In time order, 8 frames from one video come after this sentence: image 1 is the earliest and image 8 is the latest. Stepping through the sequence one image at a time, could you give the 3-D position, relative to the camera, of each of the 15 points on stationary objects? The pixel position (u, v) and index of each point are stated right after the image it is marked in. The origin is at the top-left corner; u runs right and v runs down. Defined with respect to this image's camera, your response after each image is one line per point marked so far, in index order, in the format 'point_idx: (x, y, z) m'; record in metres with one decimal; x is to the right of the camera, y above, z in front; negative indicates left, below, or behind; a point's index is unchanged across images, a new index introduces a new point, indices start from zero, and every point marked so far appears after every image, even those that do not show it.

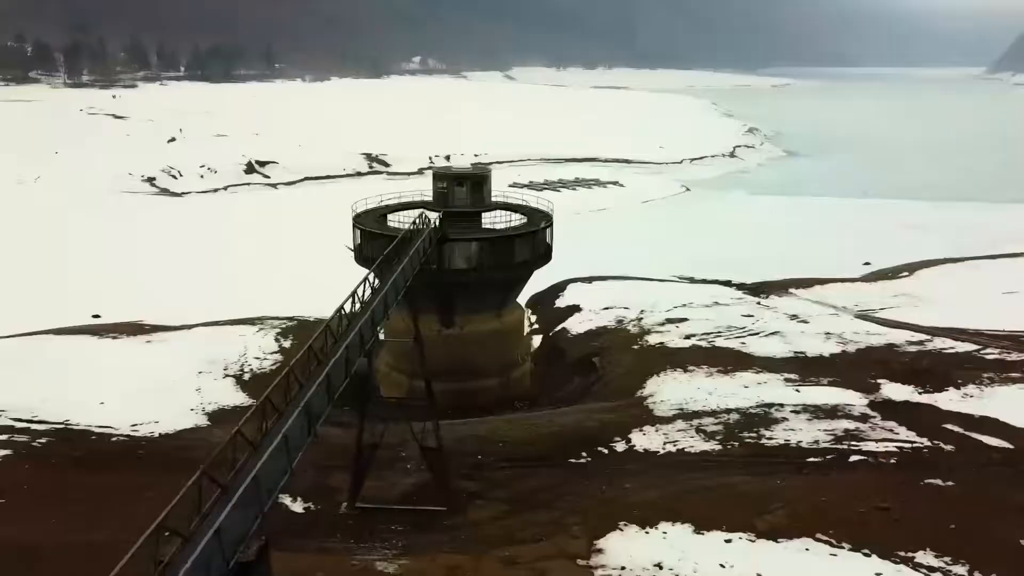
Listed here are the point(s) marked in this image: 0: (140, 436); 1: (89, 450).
0: (-7.6, -3.0, +16.6) m
1: (-8.3, -3.1, +15.7) m
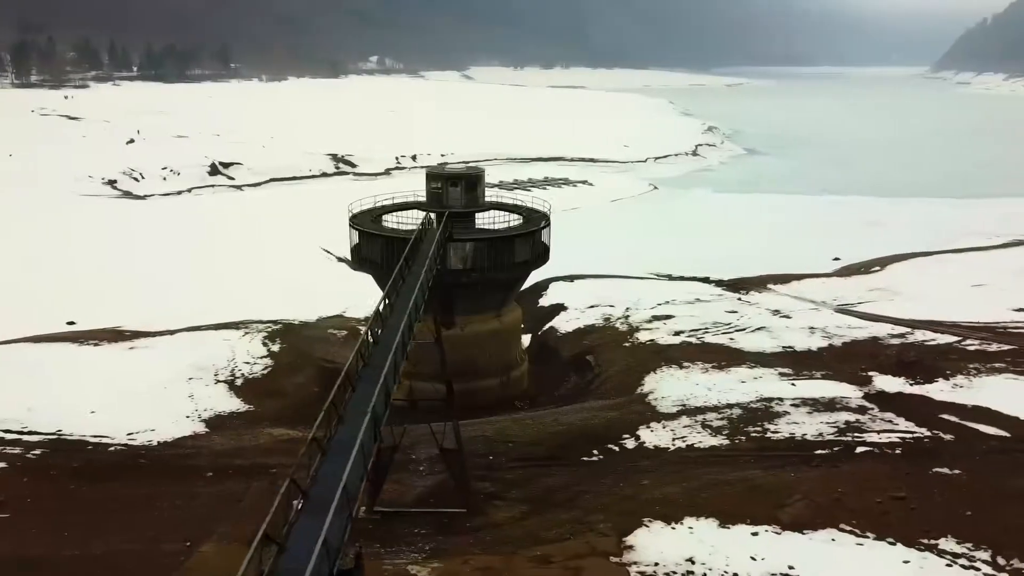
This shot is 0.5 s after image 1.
0: (-7.5, -3.1, +16.2) m
1: (-8.1, -3.2, +15.2) m
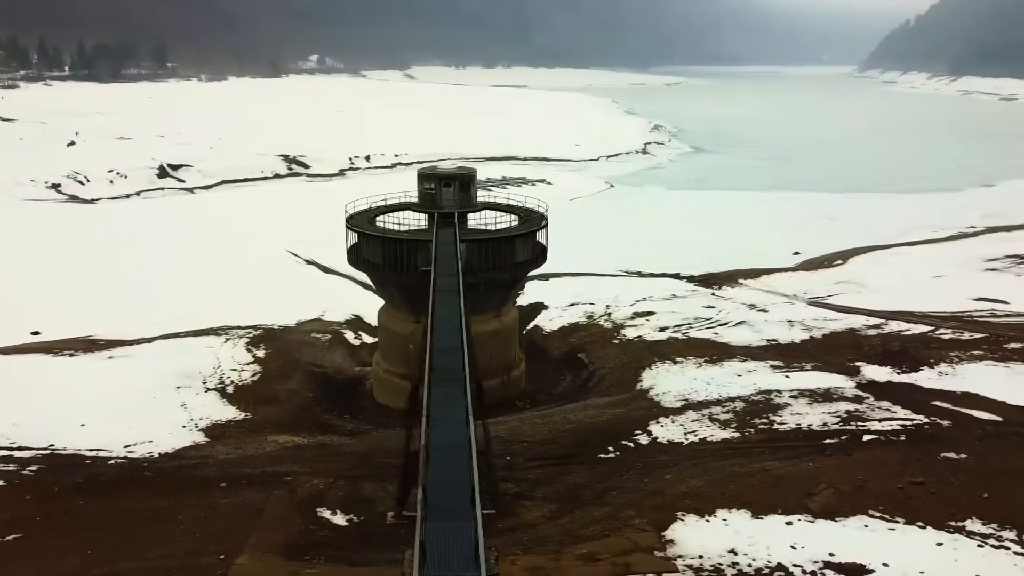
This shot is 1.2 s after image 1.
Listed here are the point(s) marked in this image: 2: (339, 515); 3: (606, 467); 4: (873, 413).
0: (-7.2, -3.3, +15.6) m
1: (-7.7, -3.4, +14.7) m
2: (-2.8, -3.6, +13.0) m
3: (+1.7, -3.2, +14.3) m
4: (+7.4, -2.6, +16.4) m
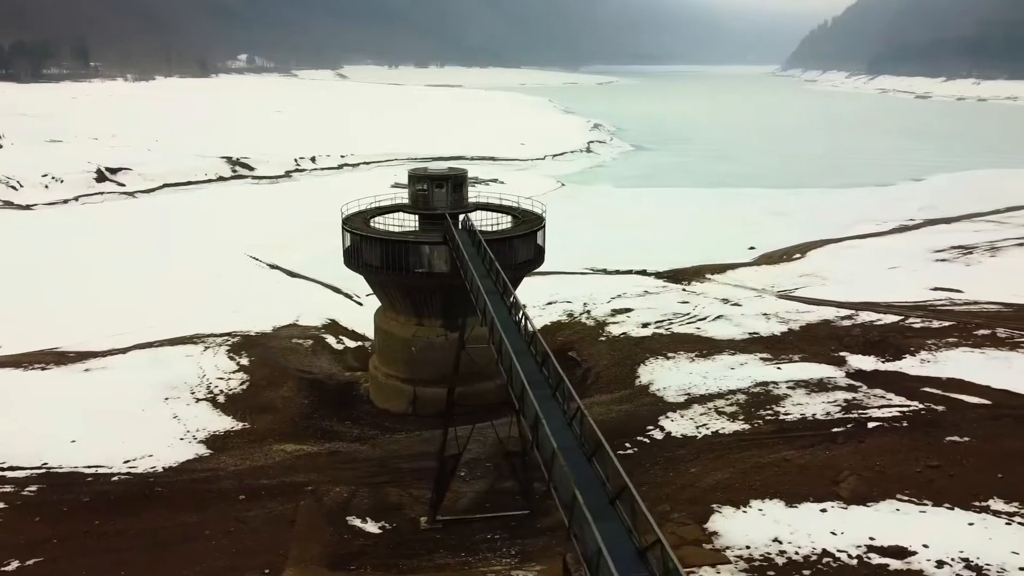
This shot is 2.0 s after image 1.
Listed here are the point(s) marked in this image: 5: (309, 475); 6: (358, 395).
0: (-6.9, -3.5, +15.1) m
1: (-7.3, -3.6, +14.1) m
2: (-2.2, -3.7, +12.8) m
3: (+2.1, -3.2, +14.4) m
4: (+7.6, -2.4, +17.0) m
5: (-3.7, -3.4, +14.5) m
6: (-3.8, -2.7, +19.9) m
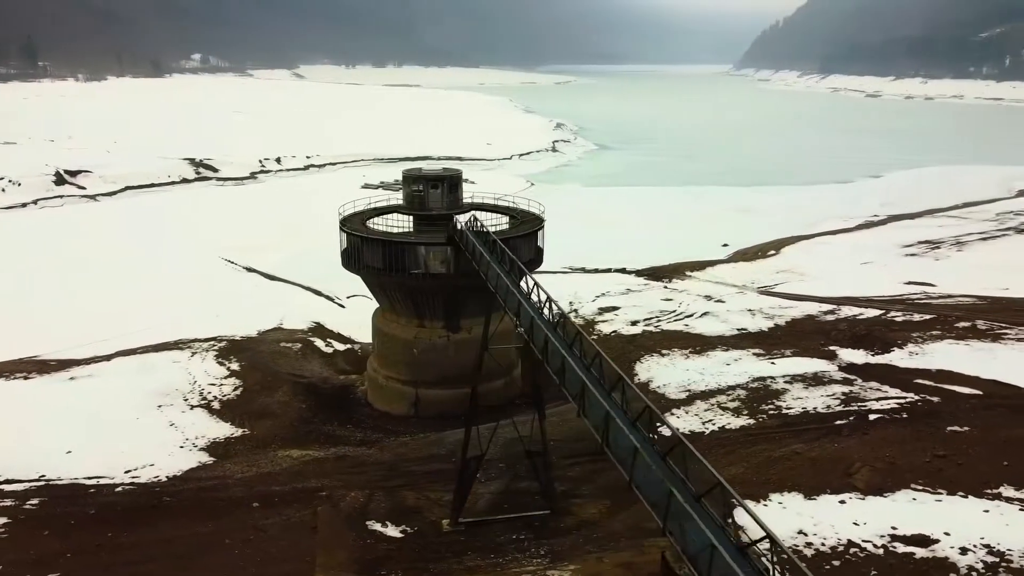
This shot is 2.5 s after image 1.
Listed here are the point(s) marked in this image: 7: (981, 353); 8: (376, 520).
0: (-6.7, -3.6, +14.7) m
1: (-7.0, -3.7, +13.7) m
2: (-1.9, -3.7, +12.7) m
3: (+2.3, -3.1, +14.5) m
4: (+7.7, -2.3, +17.4) m
5: (-3.4, -3.4, +14.4) m
6: (-3.8, -2.7, +19.7) m
7: (+11.6, -1.6, +20.0) m
8: (-2.2, -3.7, +12.8) m
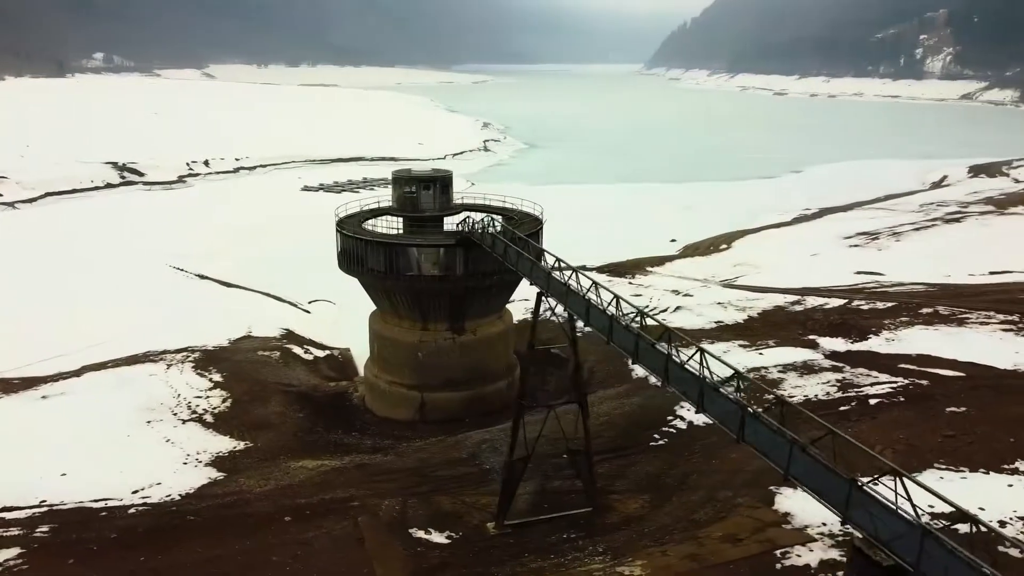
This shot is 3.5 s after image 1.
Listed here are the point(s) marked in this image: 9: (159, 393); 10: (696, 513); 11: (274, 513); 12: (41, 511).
0: (-6.1, -3.7, +14.1) m
1: (-6.4, -3.9, +13.0) m
2: (-1.2, -3.8, +12.5) m
3: (+2.8, -3.1, +14.7) m
4: (+7.9, -2.1, +18.2) m
5: (-2.9, -3.5, +14.0) m
6: (-3.8, -2.8, +19.3) m
7: (+11.5, -1.3, +21.1) m
8: (-1.5, -3.7, +12.6) m
9: (-8.6, -2.6, +19.7) m
10: (+2.8, -3.5, +12.4) m
11: (-4.0, -3.7, +13.3) m
12: (-8.0, -3.8, +13.7) m
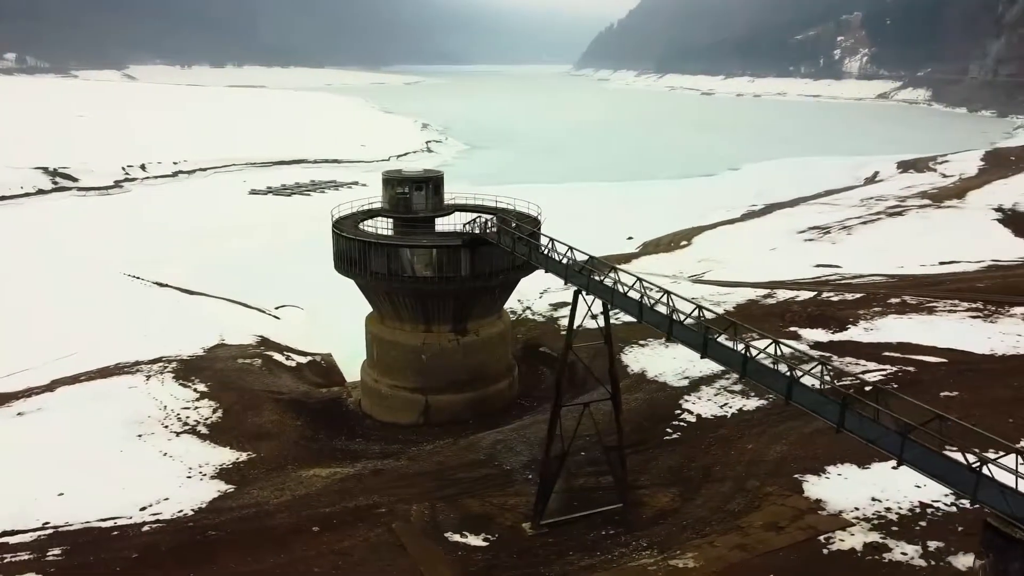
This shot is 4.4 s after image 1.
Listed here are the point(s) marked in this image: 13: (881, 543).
0: (-5.7, -3.9, +13.5) m
1: (-5.9, -4.0, +12.5) m
2: (-0.6, -3.8, +12.4) m
3: (+3.2, -3.0, +14.9) m
4: (+7.9, -1.9, +18.8) m
5: (-2.4, -3.6, +13.7) m
6: (-3.8, -2.9, +18.9) m
7: (+11.3, -1.0, +22.0) m
8: (-0.9, -3.8, +12.5) m
9: (-8.7, -2.8, +18.9) m
10: (+3.4, -3.4, +12.6) m
11: (-3.4, -3.8, +12.9) m
12: (-7.5, -3.9, +13.0) m
13: (+5.0, -3.5, +10.9) m
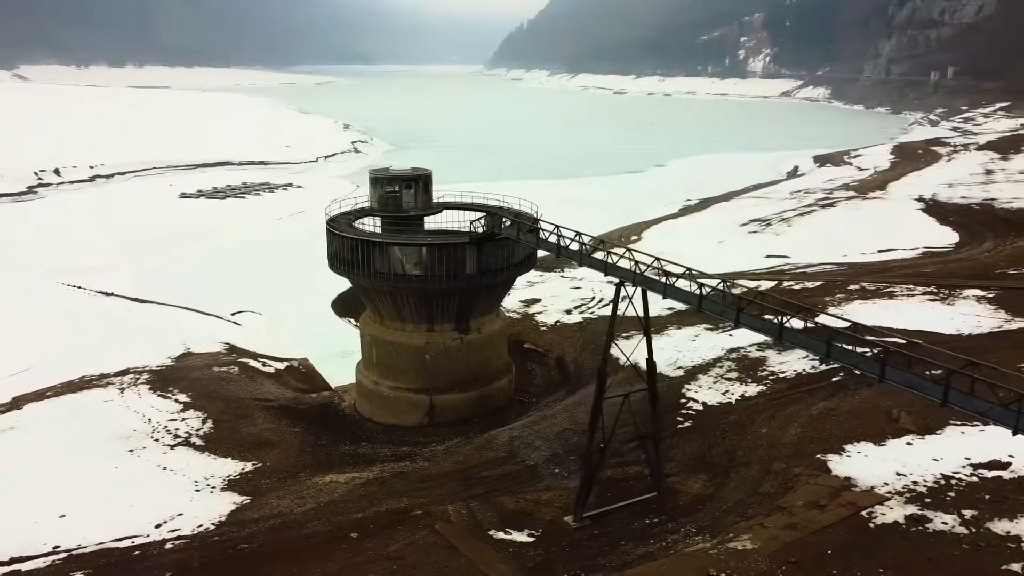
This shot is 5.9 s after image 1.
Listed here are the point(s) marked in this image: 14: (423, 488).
0: (-5.1, -3.9, +12.9) m
1: (-5.2, -4.1, +11.9) m
2: (+0.1, -3.7, +12.3) m
3: (+3.5, -2.8, +15.3) m
4: (+7.8, -1.6, +19.5) m
5: (-1.9, -3.6, +13.5) m
6: (-3.8, -2.9, +18.5) m
7: (+10.8, -0.6, +23.1) m
8: (-0.2, -3.7, +12.4) m
9: (-8.6, -2.9, +18.0) m
10: (+4.0, -3.2, +12.9) m
11: (-2.8, -3.8, +12.6) m
12: (-6.8, -4.1, +12.2) m
13: (+5.8, -3.2, +11.5) m
14: (-1.6, -3.5, +14.0) m
